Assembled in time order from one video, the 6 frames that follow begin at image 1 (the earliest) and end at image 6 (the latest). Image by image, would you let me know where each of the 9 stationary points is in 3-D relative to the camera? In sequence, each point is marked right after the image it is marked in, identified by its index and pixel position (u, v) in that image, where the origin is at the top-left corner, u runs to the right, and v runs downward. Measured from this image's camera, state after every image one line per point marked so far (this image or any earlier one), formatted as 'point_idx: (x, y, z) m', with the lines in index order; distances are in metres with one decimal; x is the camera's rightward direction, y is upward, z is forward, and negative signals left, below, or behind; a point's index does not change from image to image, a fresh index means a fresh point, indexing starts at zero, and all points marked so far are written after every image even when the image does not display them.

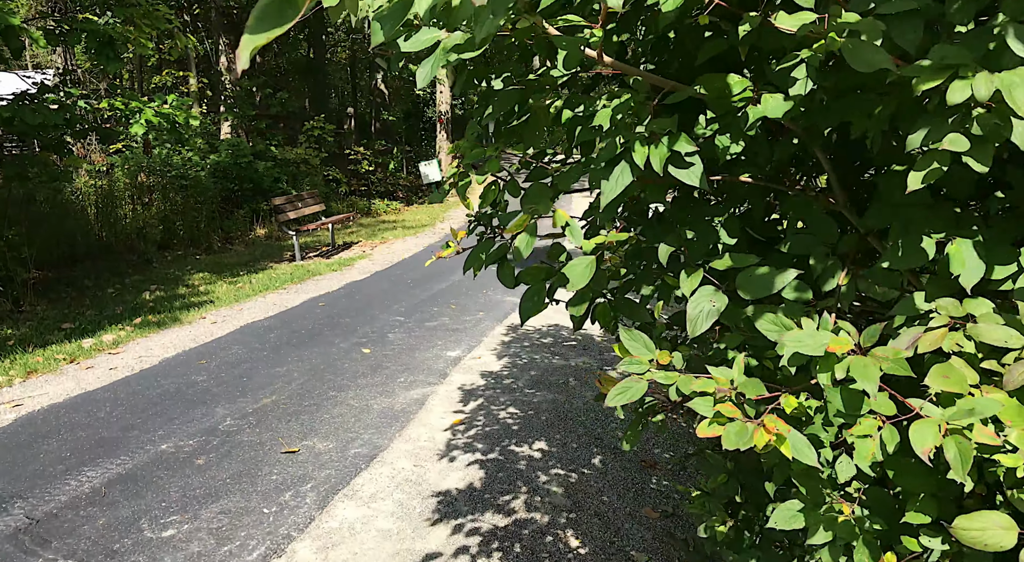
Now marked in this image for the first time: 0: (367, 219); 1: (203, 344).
0: (-2.9, +1.2, +13.8) m
1: (-2.1, -0.4, +4.6) m
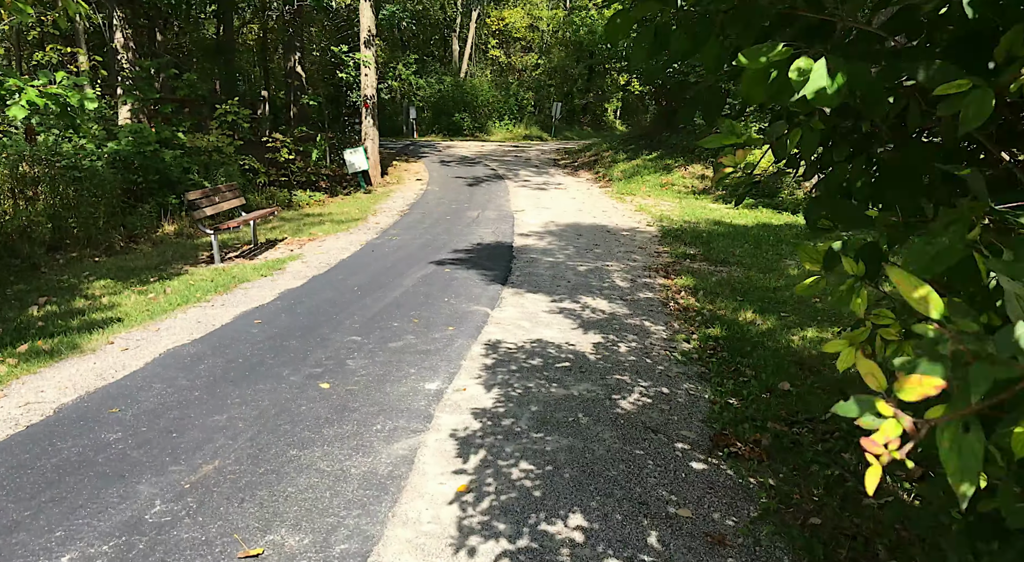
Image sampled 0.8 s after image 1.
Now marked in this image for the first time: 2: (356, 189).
0: (-4.1, +1.2, +12.7) m
1: (-2.2, -0.6, +3.7) m
2: (-3.5, +2.1, +15.5) m
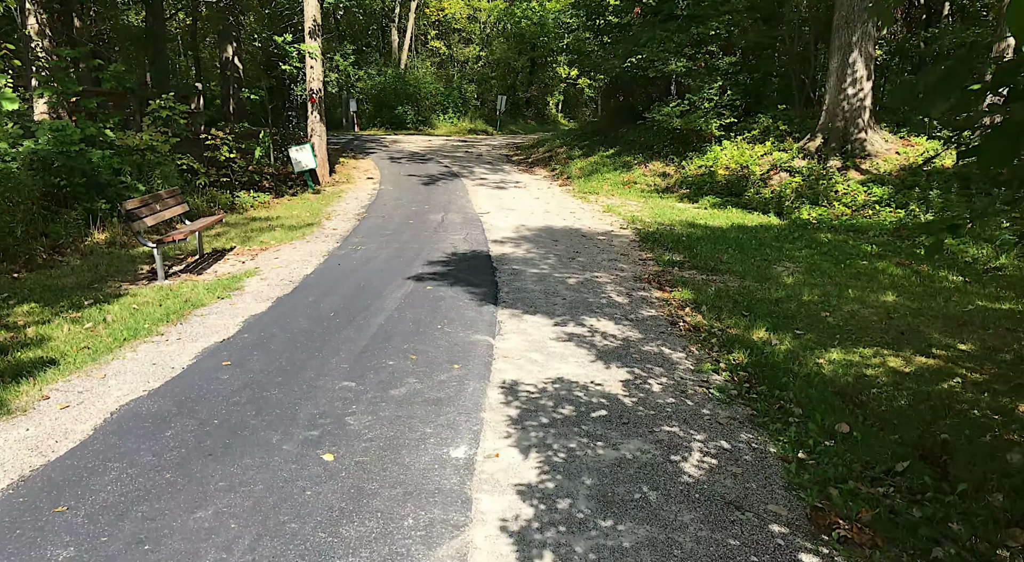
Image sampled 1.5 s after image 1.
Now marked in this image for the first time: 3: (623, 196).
0: (-4.7, +1.1, +11.8) m
1: (-2.0, -0.8, +3.0) m
2: (-4.4, +1.9, +14.6) m
3: (+2.3, +1.7, +13.9) m
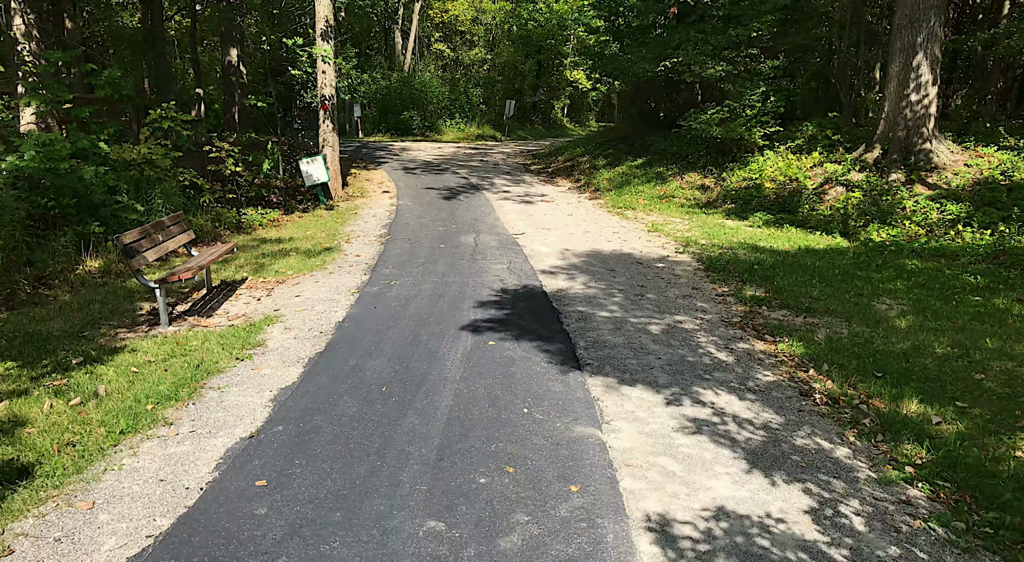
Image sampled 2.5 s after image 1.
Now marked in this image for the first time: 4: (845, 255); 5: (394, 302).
0: (-4.2, +0.6, +10.6) m
1: (-1.4, -1.2, +1.9) m
2: (-3.8, +1.5, +13.4) m
3: (+2.8, +1.3, +12.8) m
4: (+4.4, +0.4, +9.1) m
5: (-1.1, -0.2, +6.4) m
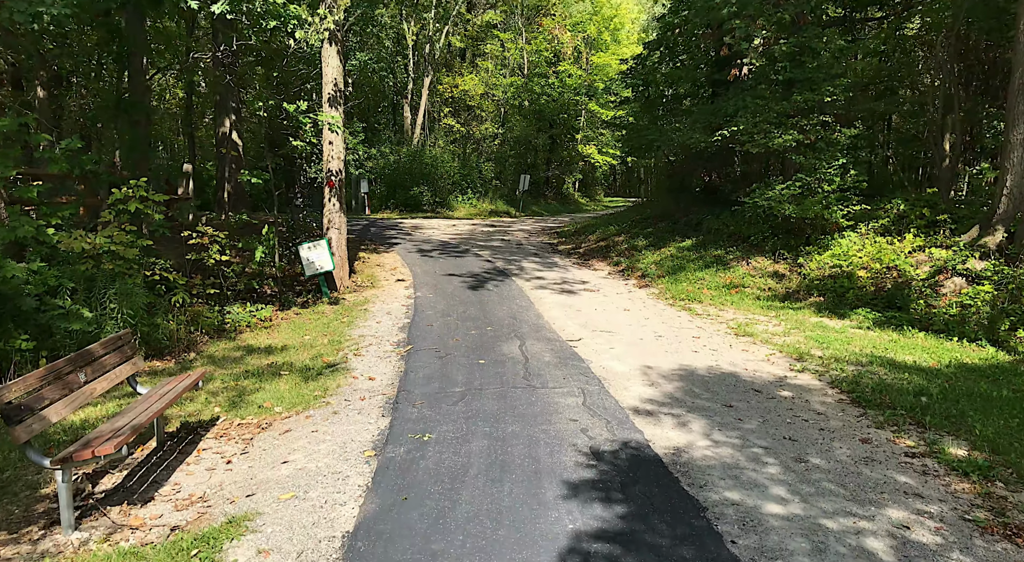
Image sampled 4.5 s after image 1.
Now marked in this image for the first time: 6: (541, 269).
0: (-3.5, -0.8, +8.4) m
1: (-0.7, -1.7, -0.6) m
2: (-3.2, -0.3, +11.2) m
3: (+3.5, -0.4, +10.6) m
4: (+5.0, -0.9, +6.8) m
5: (-0.5, -1.2, +4.1) m
6: (+0.6, +0.2, +14.3) m
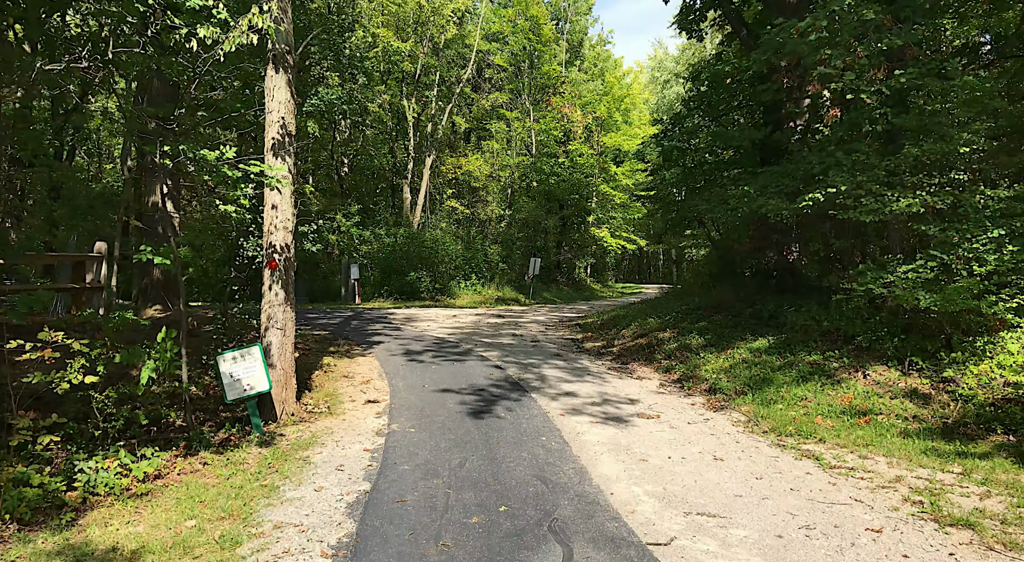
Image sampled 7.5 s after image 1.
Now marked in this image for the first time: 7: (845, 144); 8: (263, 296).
0: (-3.3, -1.9, +4.6) m
1: (-0.6, -1.6, -4.4) m
2: (-2.9, -1.7, +7.5) m
3: (+3.7, -1.7, +6.8) m
4: (+5.3, -1.7, +2.9) m
5: (-0.3, -1.7, +0.3) m
6: (+0.9, -1.5, +10.6) m
7: (+5.1, +2.1, +10.5) m
8: (-2.9, -0.2, +8.2) m
